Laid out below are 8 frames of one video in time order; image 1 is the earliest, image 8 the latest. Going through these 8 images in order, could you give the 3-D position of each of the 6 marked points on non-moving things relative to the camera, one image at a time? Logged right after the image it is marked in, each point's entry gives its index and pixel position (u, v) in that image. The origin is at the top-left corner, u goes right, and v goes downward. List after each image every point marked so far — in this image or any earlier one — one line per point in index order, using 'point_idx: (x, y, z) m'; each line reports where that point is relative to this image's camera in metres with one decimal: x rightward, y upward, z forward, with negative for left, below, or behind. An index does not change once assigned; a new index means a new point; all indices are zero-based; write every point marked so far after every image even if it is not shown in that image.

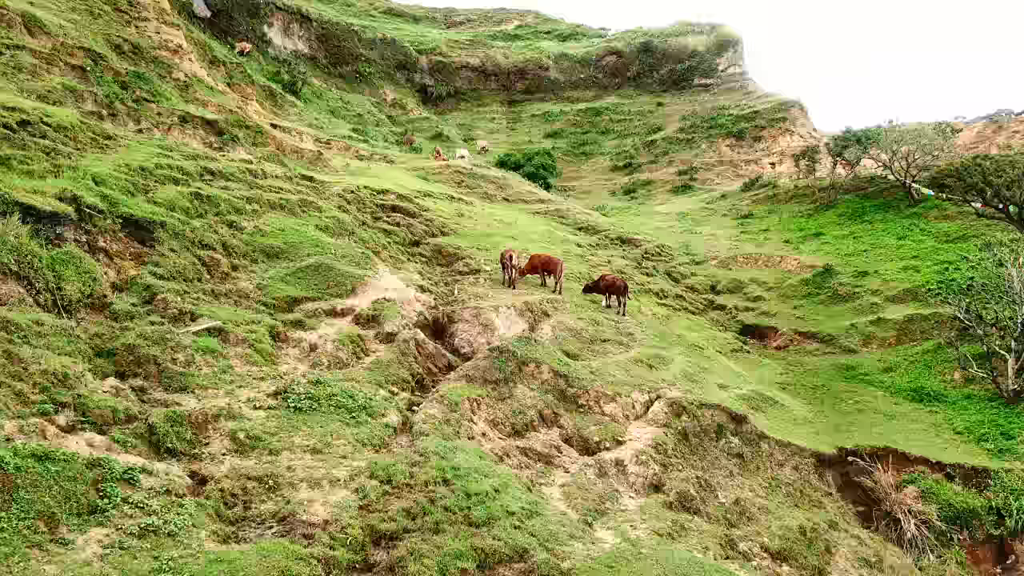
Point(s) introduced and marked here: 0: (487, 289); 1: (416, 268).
0: (-0.7, 0.0, +18.0) m
1: (-2.7, +0.5, +18.3) m
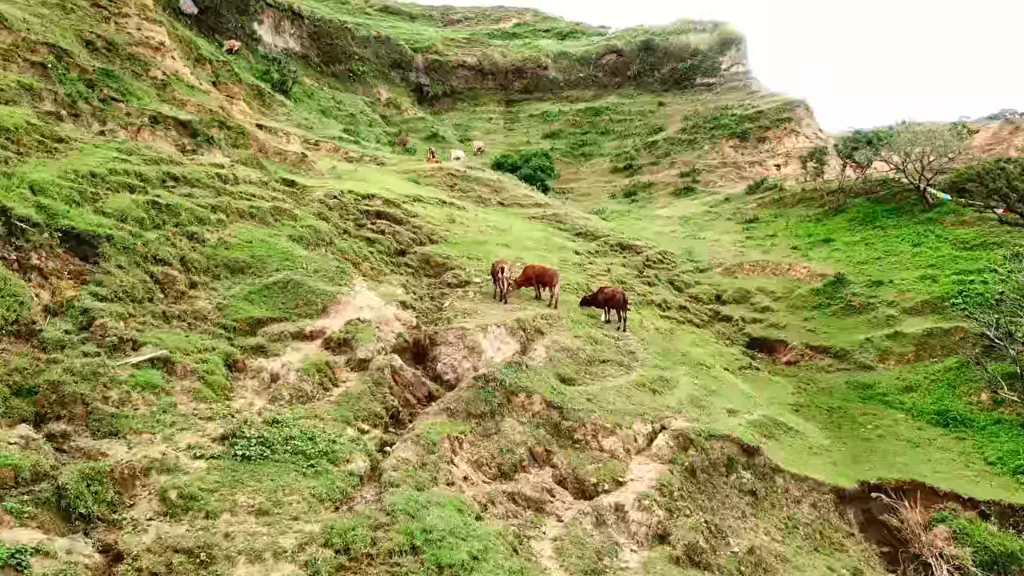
0: (-0.9, -0.4, +16.6) m
1: (-3.0, +0.1, +16.9) m
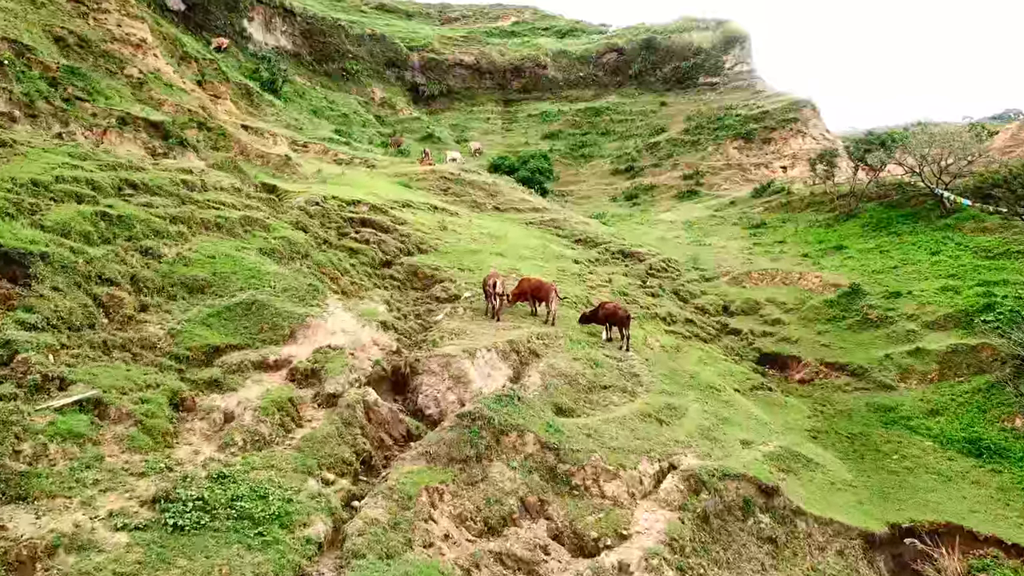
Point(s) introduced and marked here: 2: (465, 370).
0: (-1.1, -0.8, +15.2) m
1: (-3.1, -0.2, +15.5) m
2: (-0.9, -1.5, +11.9) m
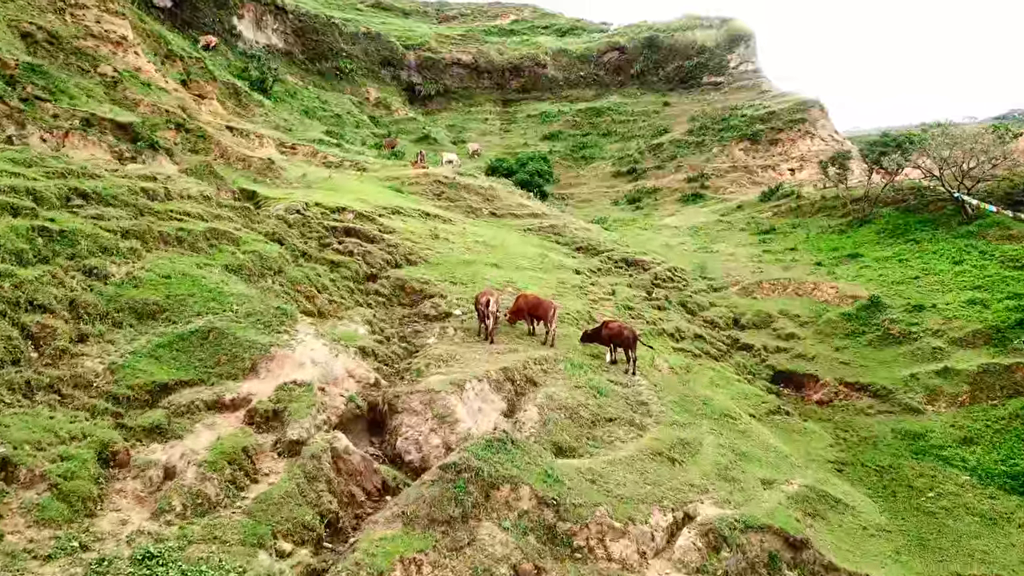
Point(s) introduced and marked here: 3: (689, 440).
0: (-1.2, -1.2, +13.8) m
1: (-3.2, -0.7, +14.1) m
2: (-1.0, -1.9, +10.5) m
3: (+3.5, -3.0, +12.7) m
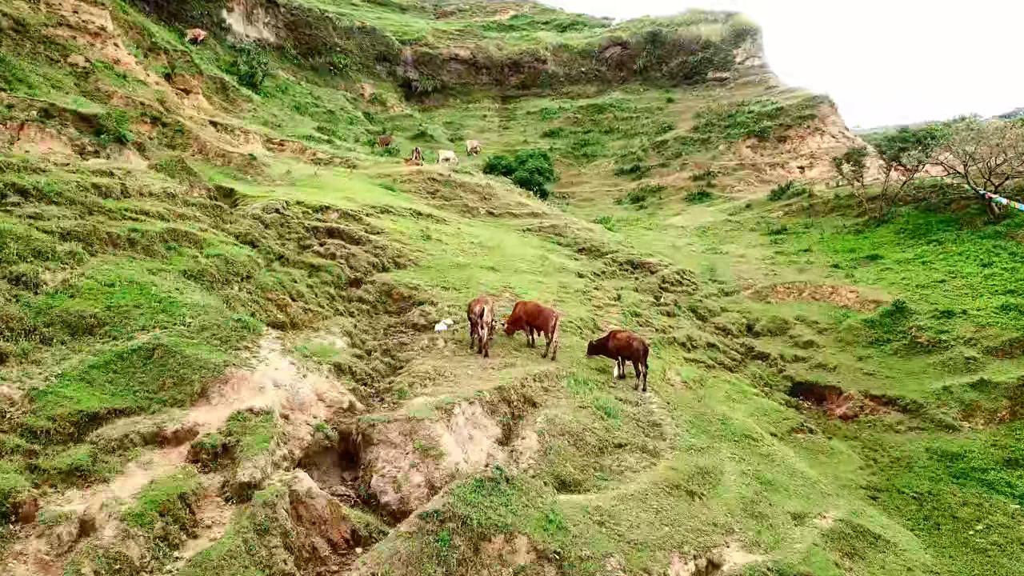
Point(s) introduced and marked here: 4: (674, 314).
0: (-1.3, -1.4, +12.3) m
1: (-3.3, -0.8, +12.6) m
2: (-1.1, -2.1, +9.0) m
3: (+3.4, -3.1, +11.2) m
4: (+5.0, -0.8, +19.9) m
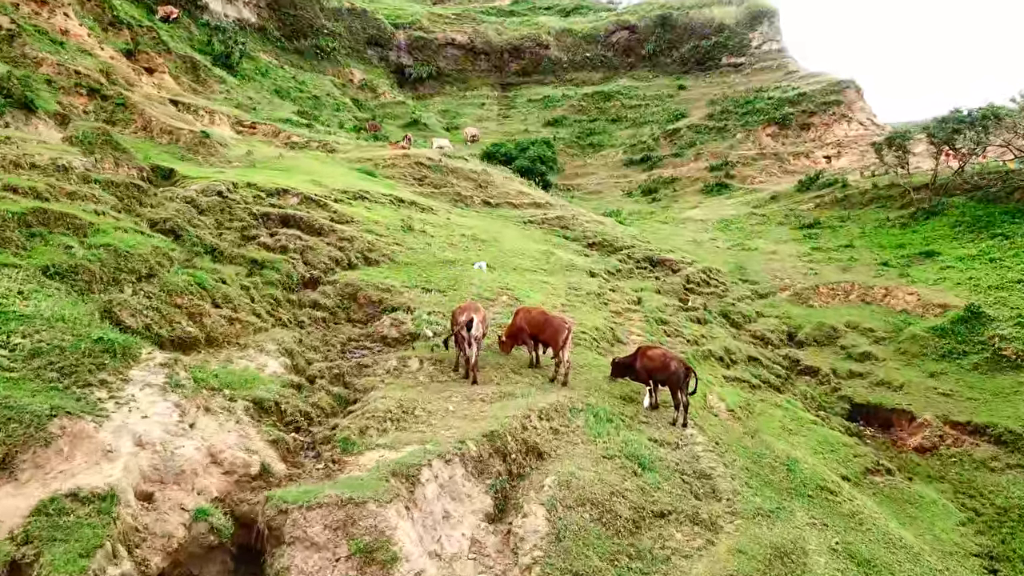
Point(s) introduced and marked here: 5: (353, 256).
0: (-1.3, -1.4, +9.0) m
1: (-3.3, -0.8, +9.3) m
2: (-1.1, -2.1, +5.7) m
3: (+3.4, -3.2, +7.9) m
4: (+5.0, -0.9, +16.7) m
5: (-3.3, +0.6, +13.3) m
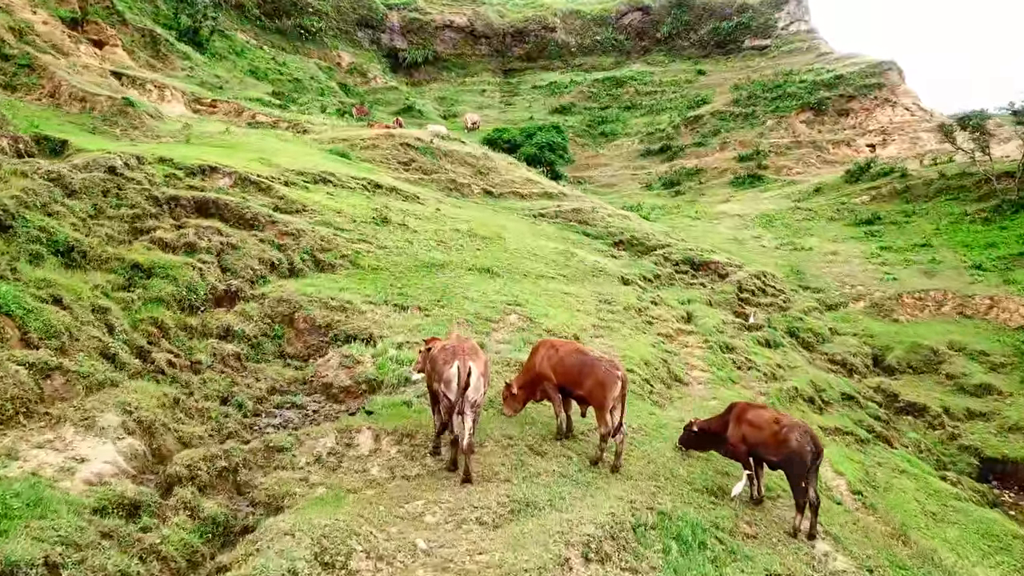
0: (-1.1, -1.6, +5.0) m
1: (-3.2, -1.1, +5.3) m
2: (-0.9, -2.3, +1.7) m
3: (+3.5, -3.4, +3.9) m
4: (+5.1, -1.1, +12.7) m
5: (-3.1, +0.4, +9.3) m
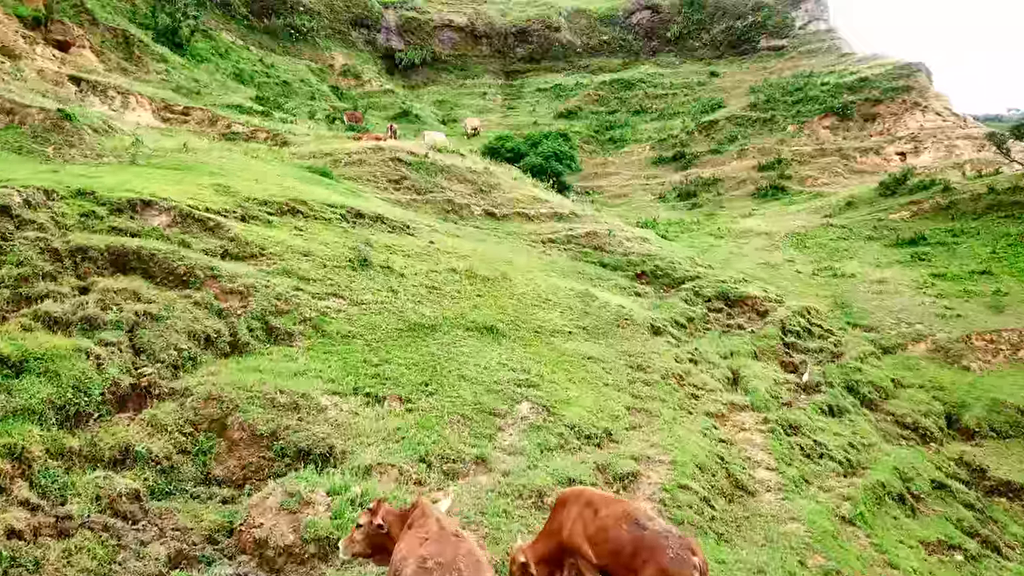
0: (-1.0, -2.5, +2.8) m
1: (-3.0, -1.9, +3.1) m
2: (-0.8, -3.2, -0.5) m
3: (+3.6, -4.3, +1.7) m
4: (+5.3, -2.0, +10.4) m
5: (-3.0, -0.5, +7.1) m
